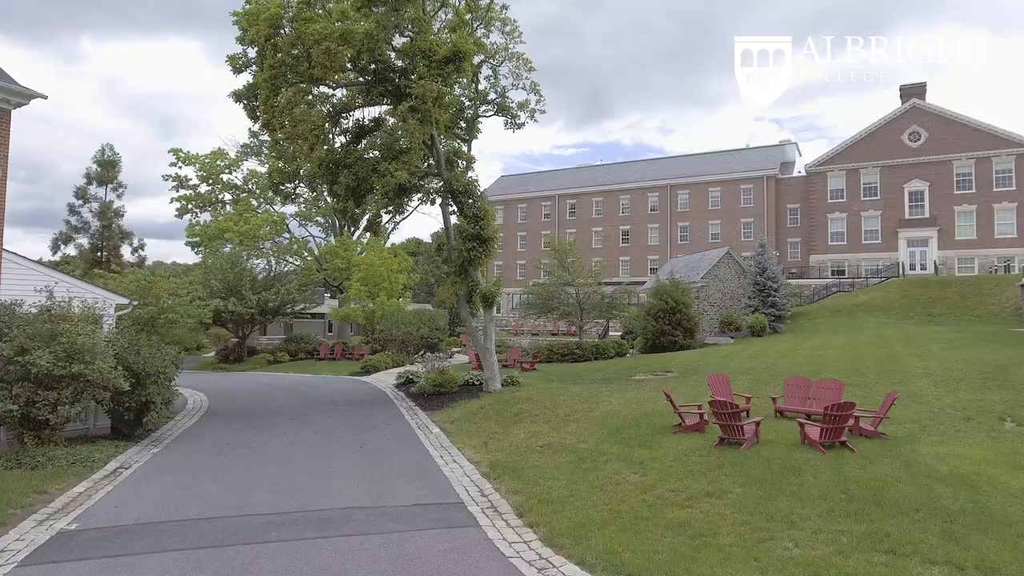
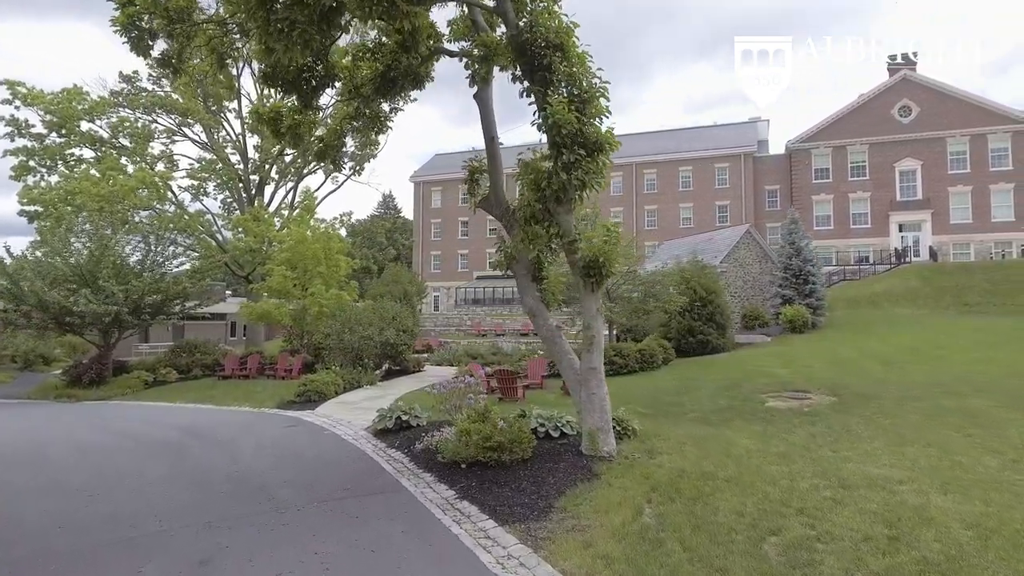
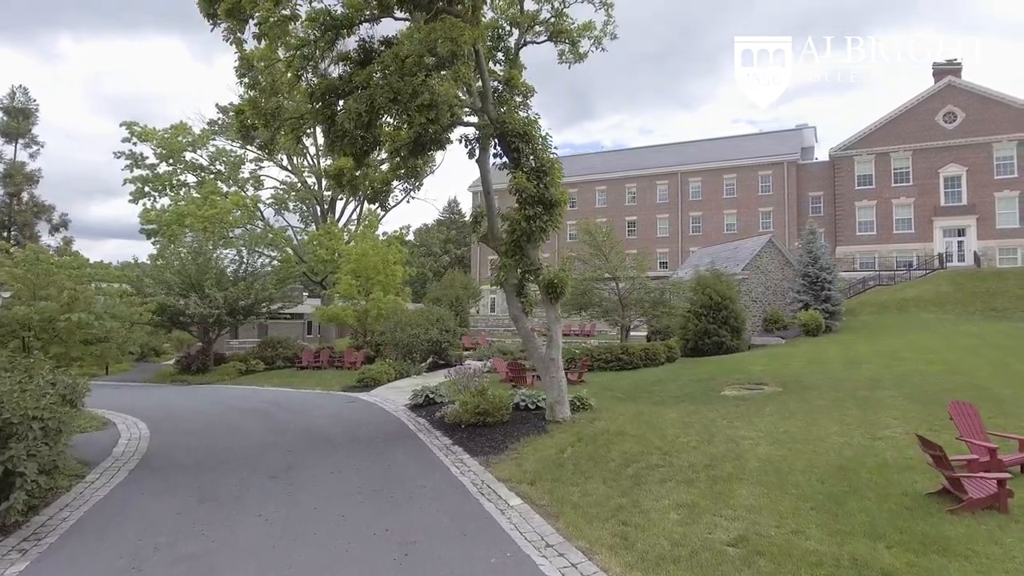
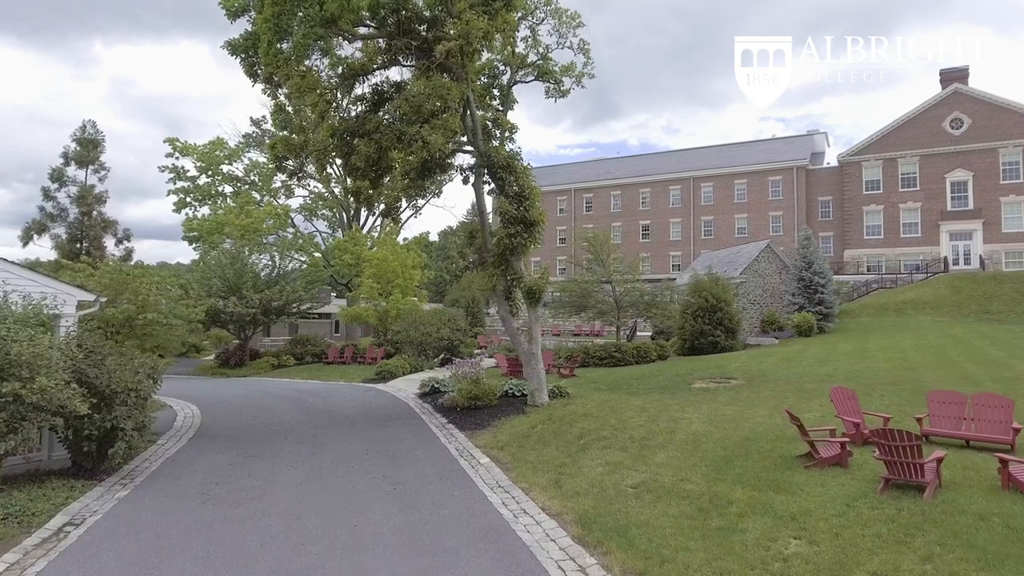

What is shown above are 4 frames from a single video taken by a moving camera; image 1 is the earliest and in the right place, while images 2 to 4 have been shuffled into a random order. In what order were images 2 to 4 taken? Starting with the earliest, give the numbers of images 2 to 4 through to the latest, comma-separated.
4, 3, 2
